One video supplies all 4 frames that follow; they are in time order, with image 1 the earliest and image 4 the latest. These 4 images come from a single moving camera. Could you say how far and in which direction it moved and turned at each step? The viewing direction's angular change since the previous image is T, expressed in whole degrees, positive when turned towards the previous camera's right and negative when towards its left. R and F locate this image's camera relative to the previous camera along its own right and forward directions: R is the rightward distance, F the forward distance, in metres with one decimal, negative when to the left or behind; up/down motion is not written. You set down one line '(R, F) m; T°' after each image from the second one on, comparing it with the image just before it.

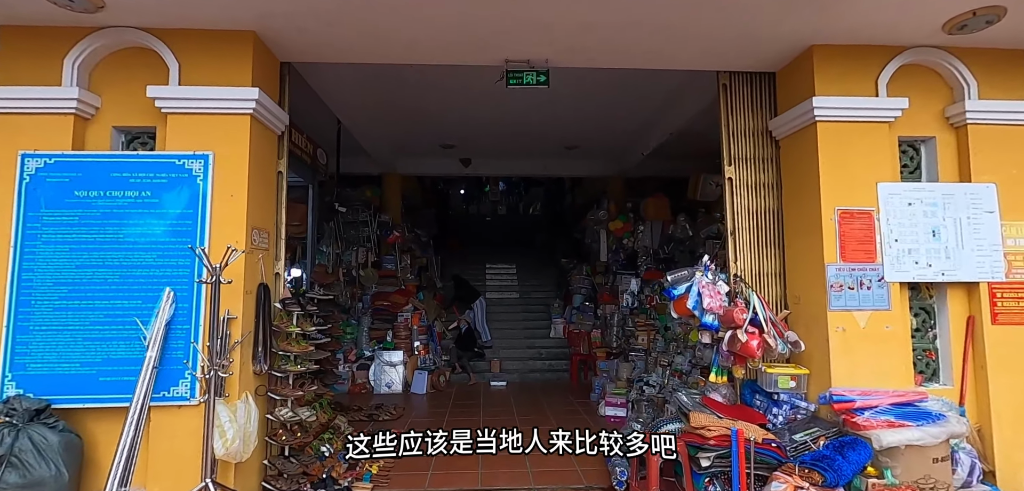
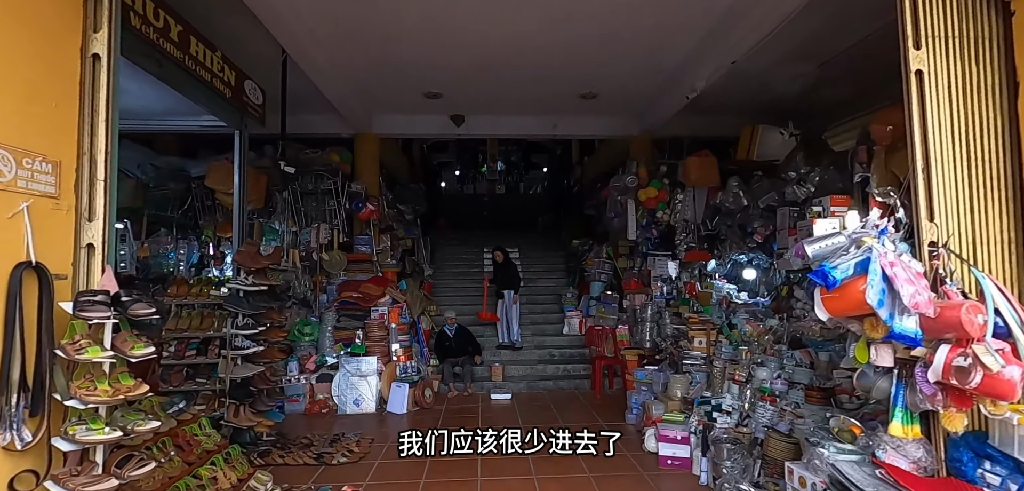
(-0.1, +1.5) m; 0°
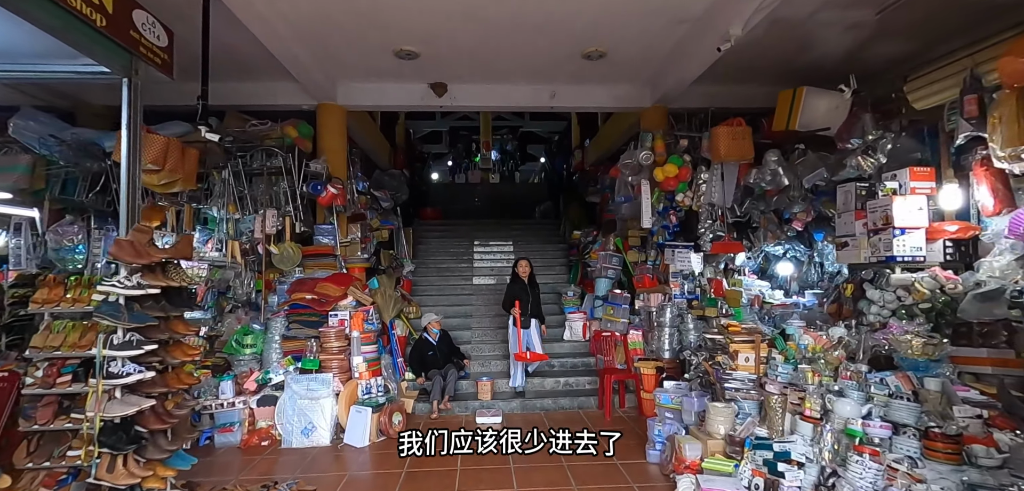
(+0.1, +0.9) m; 0°
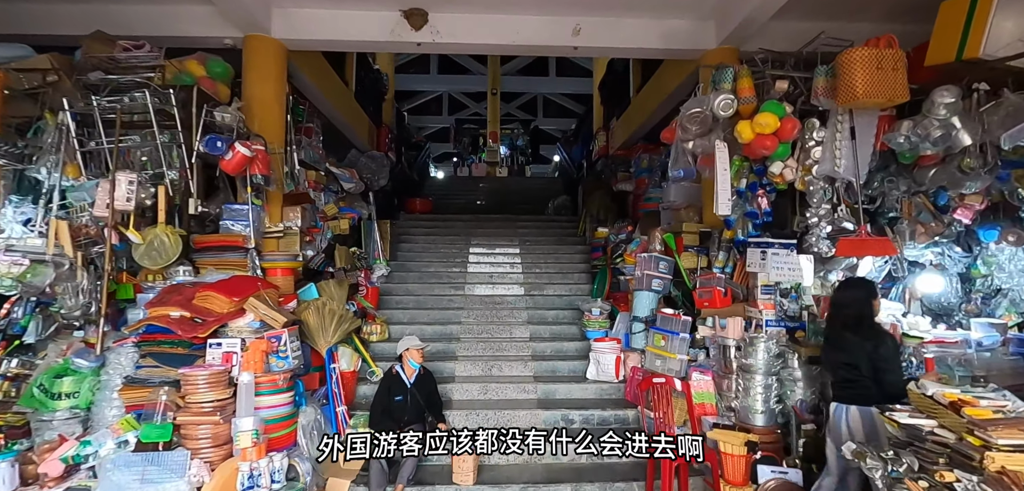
(+0.1, +1.7) m; -1°
